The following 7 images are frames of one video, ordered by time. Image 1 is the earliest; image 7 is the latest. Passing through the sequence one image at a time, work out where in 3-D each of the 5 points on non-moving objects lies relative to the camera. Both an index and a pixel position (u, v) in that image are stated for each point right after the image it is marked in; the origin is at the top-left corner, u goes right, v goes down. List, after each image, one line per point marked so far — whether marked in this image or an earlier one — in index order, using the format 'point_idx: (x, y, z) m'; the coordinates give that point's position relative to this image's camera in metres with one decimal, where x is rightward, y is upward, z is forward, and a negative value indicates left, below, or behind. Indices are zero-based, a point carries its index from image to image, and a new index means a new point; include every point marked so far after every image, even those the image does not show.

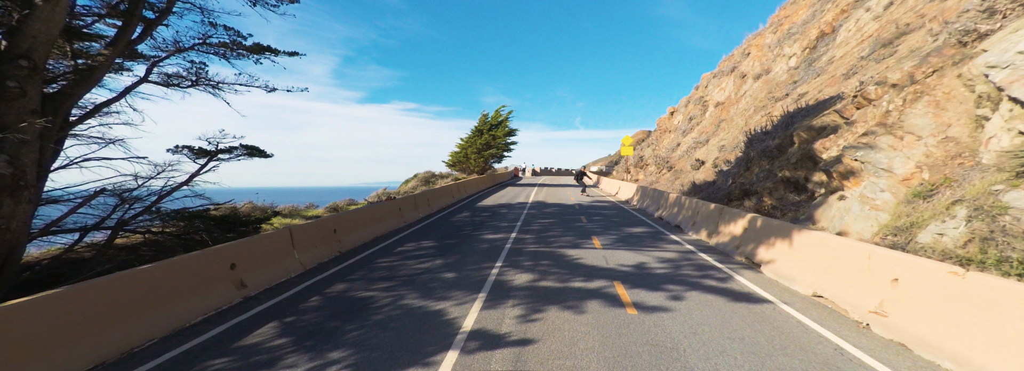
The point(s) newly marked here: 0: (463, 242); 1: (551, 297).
0: (-1.4, -1.6, +10.9) m
1: (+0.7, -2.0, +6.7) m
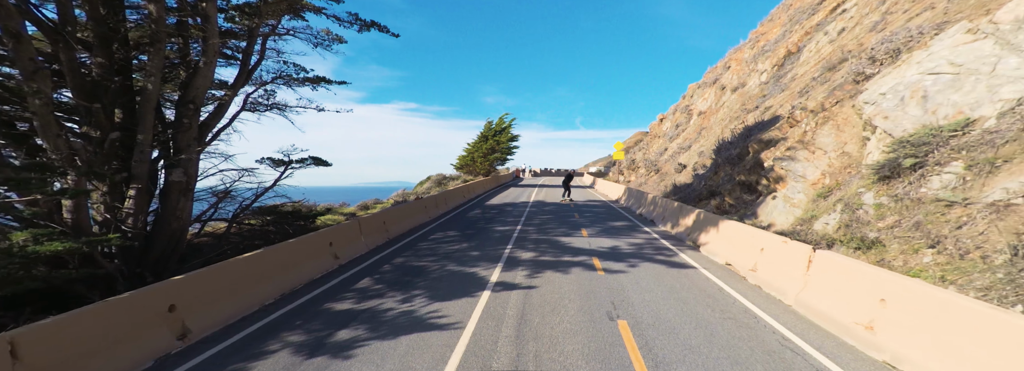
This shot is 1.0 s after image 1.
0: (-1.2, -1.7, +14.0) m
1: (+0.9, -2.1, +9.8) m
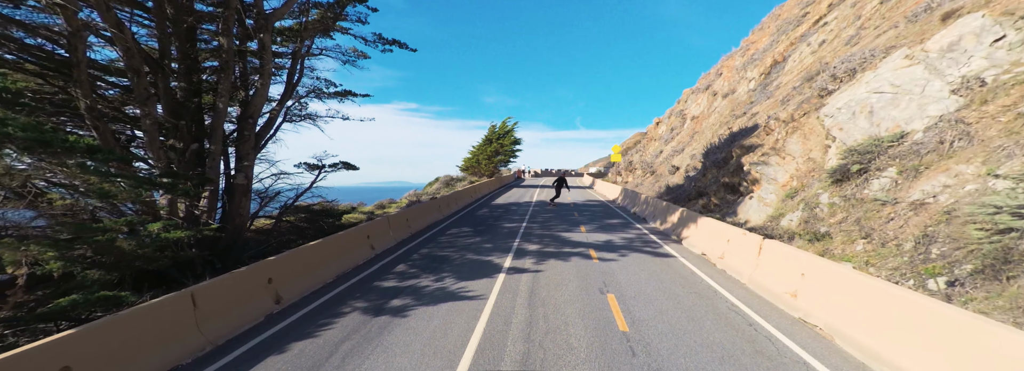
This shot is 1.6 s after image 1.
0: (-0.9, -1.8, +15.8) m
1: (+1.2, -2.2, +11.6) m
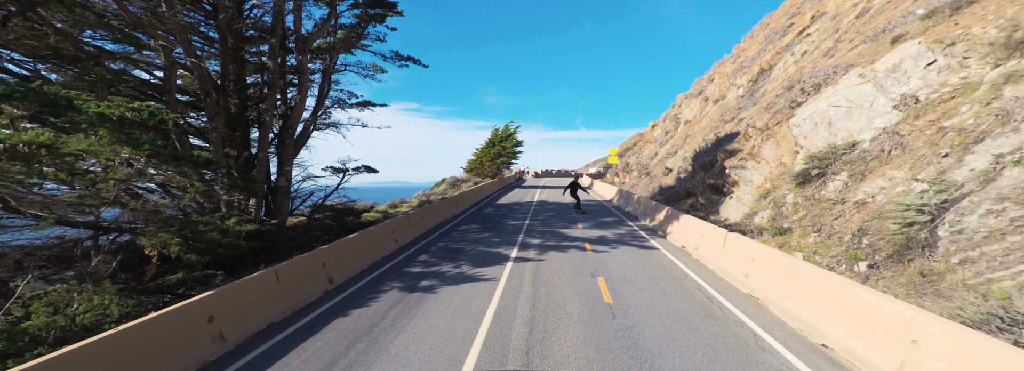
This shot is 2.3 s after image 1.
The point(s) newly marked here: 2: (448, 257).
0: (-0.7, -1.9, +17.5) m
1: (+1.4, -2.2, +13.3) m
2: (-2.0, -2.3, +11.8) m
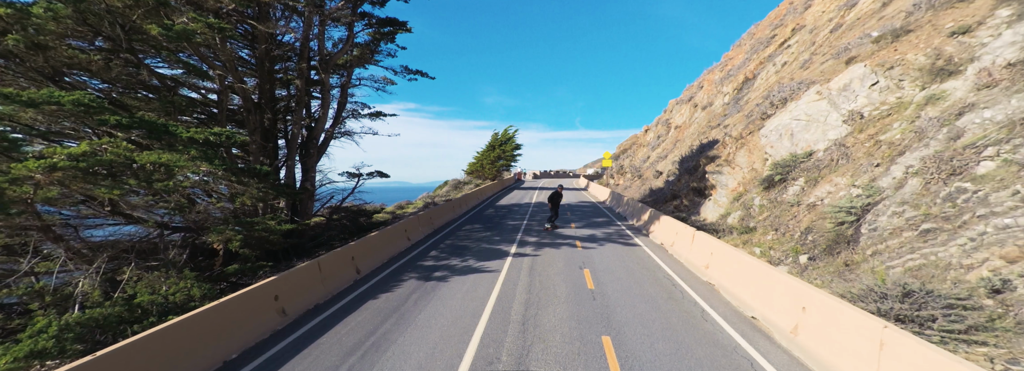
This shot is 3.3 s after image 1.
0: (-0.8, -2.0, +19.2) m
1: (+1.4, -2.4, +15.0) m
2: (-2.1, -2.4, +13.5) m
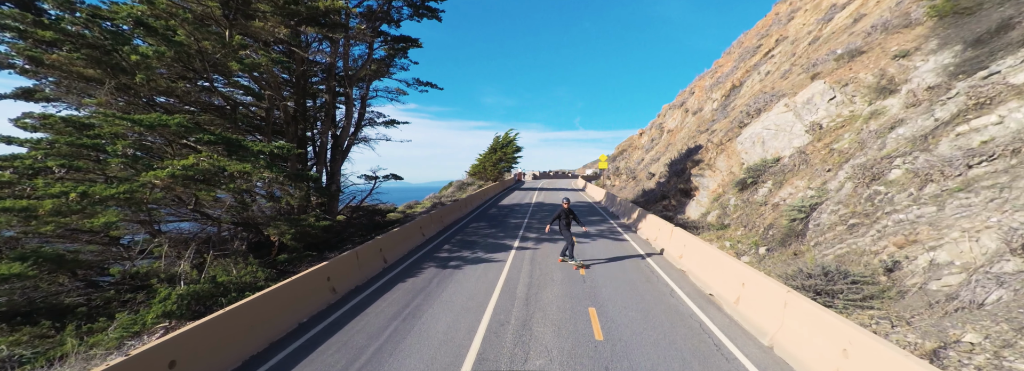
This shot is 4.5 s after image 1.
0: (-0.6, -2.1, +21.1) m
1: (+1.5, -2.5, +16.9) m
2: (-1.9, -2.5, +15.4) m
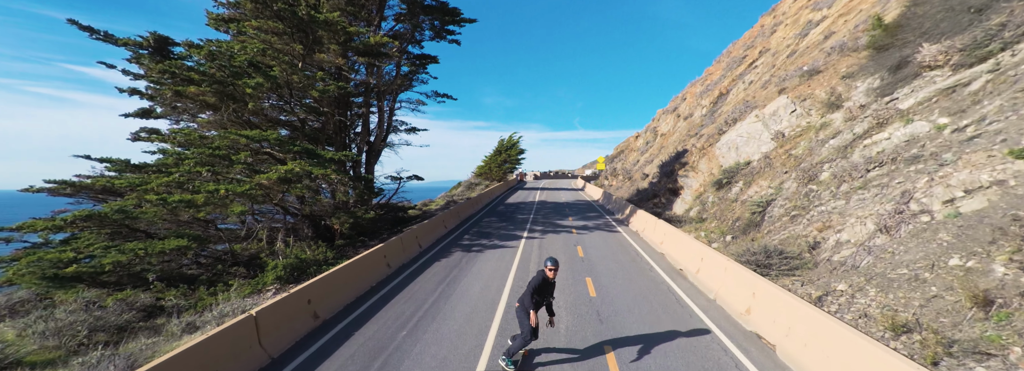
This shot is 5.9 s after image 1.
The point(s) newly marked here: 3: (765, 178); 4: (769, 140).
0: (-0.2, -2.1, +23.7) m
1: (+1.9, -2.5, +19.5) m
2: (-1.5, -2.5, +18.0) m
3: (+11.4, +0.3, +16.6) m
4: (+12.6, +2.2, +18.1) m
